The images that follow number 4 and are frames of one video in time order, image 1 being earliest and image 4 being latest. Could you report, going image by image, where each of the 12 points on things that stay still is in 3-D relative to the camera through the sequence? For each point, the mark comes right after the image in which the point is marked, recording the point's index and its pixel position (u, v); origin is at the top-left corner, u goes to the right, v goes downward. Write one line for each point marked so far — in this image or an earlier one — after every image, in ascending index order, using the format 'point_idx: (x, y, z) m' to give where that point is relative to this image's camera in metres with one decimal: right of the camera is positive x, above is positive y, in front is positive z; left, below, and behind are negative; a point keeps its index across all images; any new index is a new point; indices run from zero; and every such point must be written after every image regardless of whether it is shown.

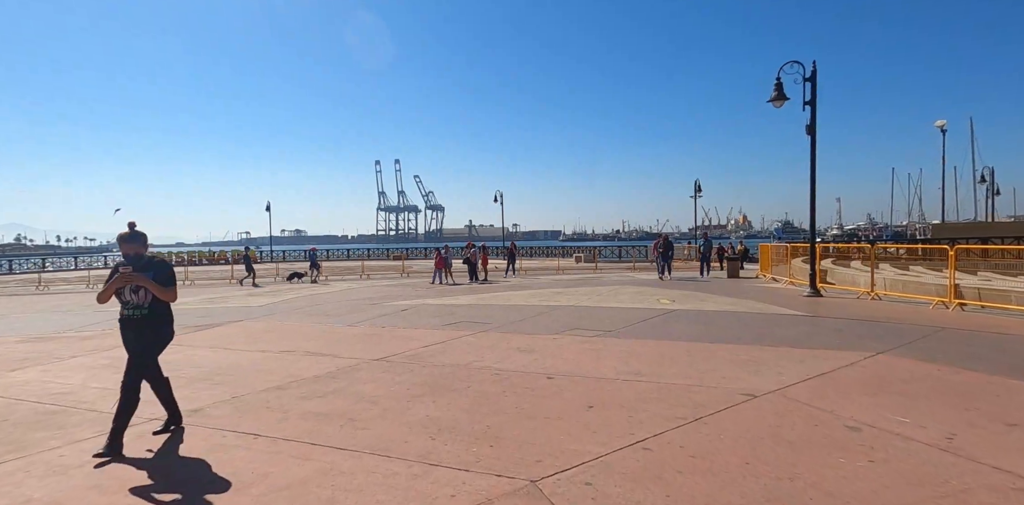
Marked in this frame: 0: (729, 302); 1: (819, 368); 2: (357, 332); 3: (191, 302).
0: (+5.6, -1.3, +14.6) m
1: (+3.8, -1.4, +7.0) m
2: (-3.0, -1.6, +11.1) m
3: (-10.6, -1.6, +18.7) m
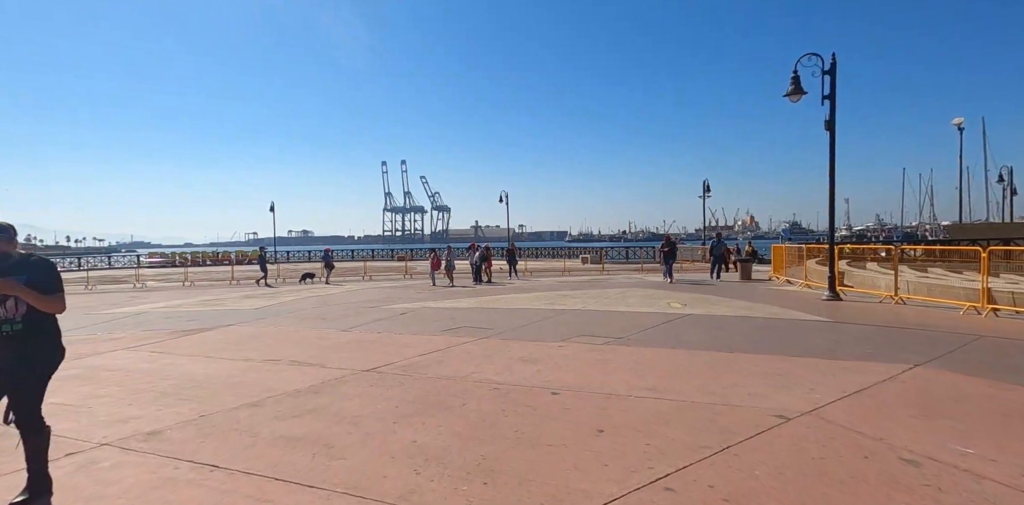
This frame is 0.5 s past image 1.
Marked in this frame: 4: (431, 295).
0: (+5.7, -1.3, +13.8) m
1: (+3.8, -1.4, +6.3) m
2: (-3.0, -1.6, +10.4) m
3: (-10.4, -1.7, +18.2) m
4: (-2.8, -1.4, +19.5) m
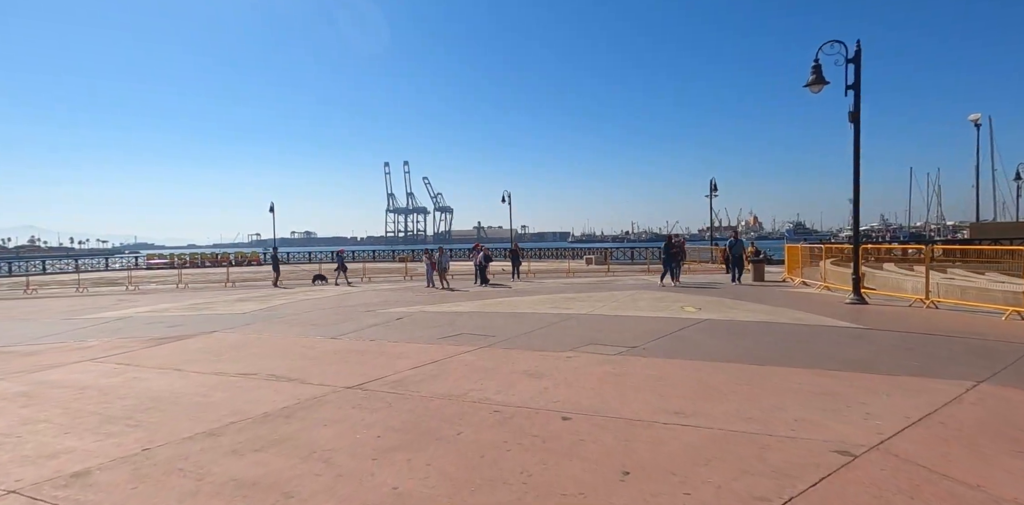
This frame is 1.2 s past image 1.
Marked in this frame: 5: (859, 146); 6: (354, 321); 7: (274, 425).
0: (+5.7, -1.3, +12.9) m
1: (+3.8, -1.4, +5.4) m
2: (-2.9, -1.6, +9.6) m
3: (-10.3, -1.7, +17.4) m
4: (-2.7, -1.5, +18.6) m
5: (+8.2, +2.5, +13.5) m
6: (-3.7, -1.6, +13.4) m
7: (-2.1, -1.5, +5.1) m
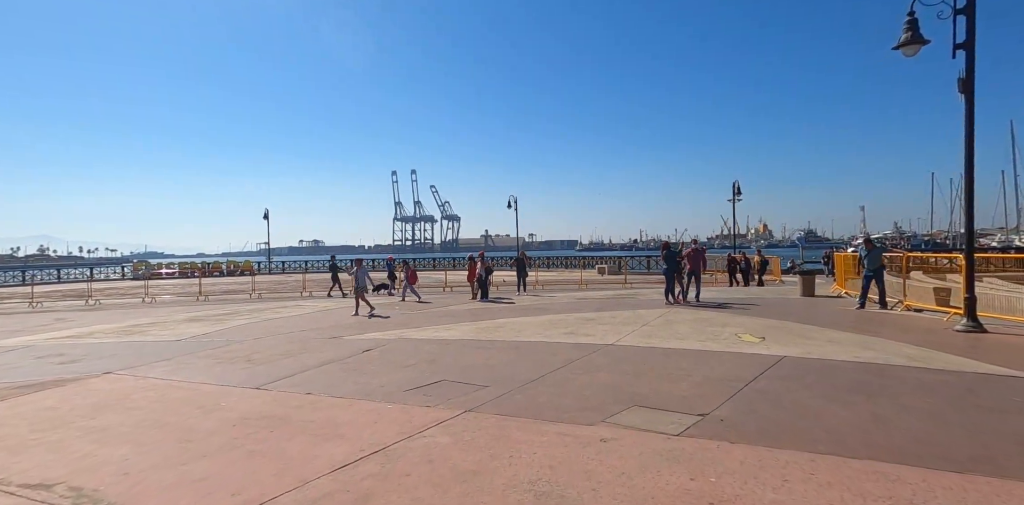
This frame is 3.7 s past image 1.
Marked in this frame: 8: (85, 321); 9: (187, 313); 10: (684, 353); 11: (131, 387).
0: (+5.8, -1.5, +9.6) m
1: (+3.8, -1.5, +2.1) m
2: (-2.9, -1.8, +6.3) m
3: (-10.2, -2.0, +14.2) m
4: (-2.5, -1.8, +15.4) m
5: (+8.3, +2.3, +10.2) m
6: (-3.6, -1.8, +10.1) m
7: (-2.2, -1.6, +1.9) m
8: (-13.3, -2.1, +17.8) m
9: (-10.8, -2.0, +19.0) m
10: (+2.8, -1.6, +9.4) m
11: (-5.2, -1.8, +7.9) m
